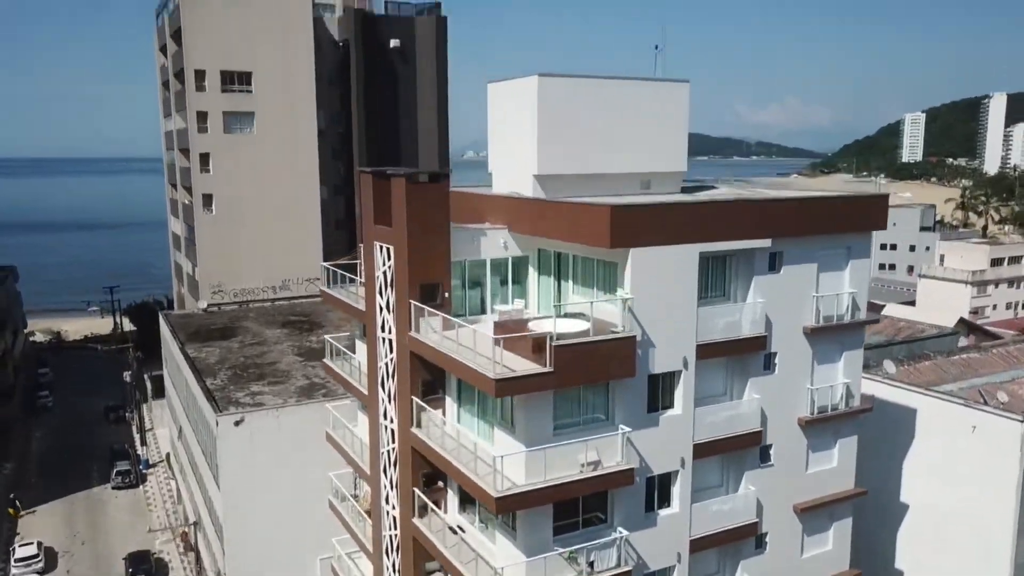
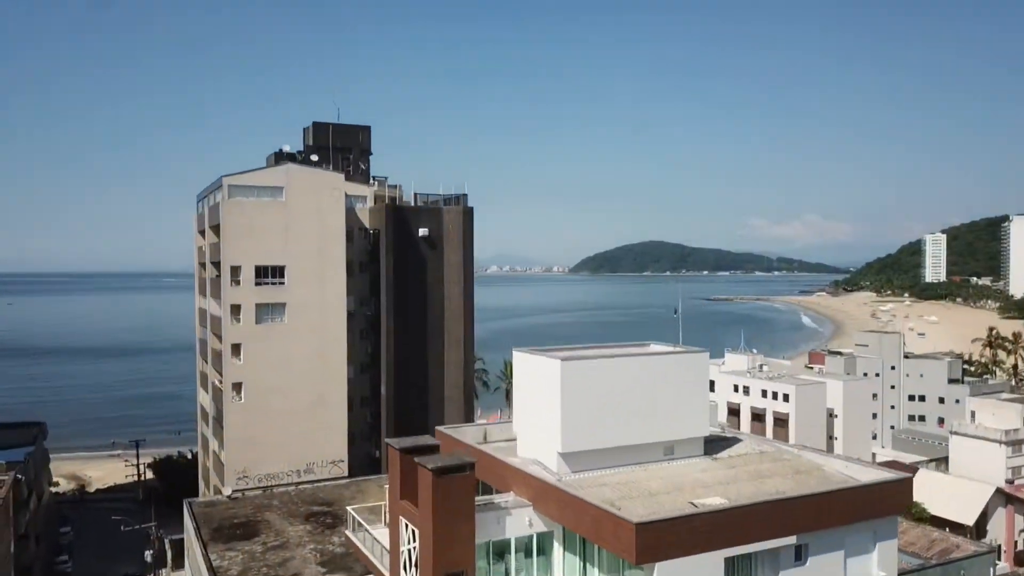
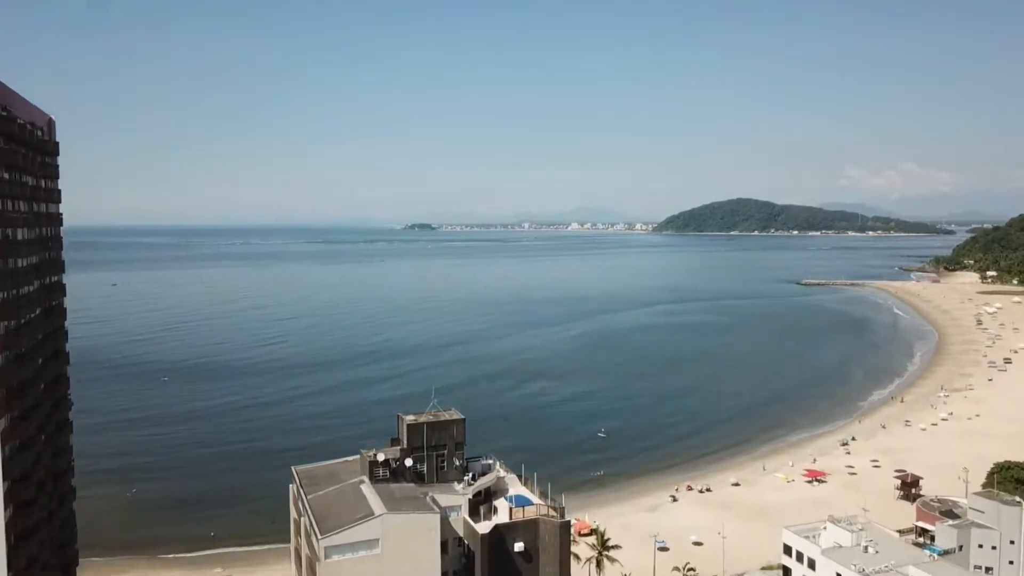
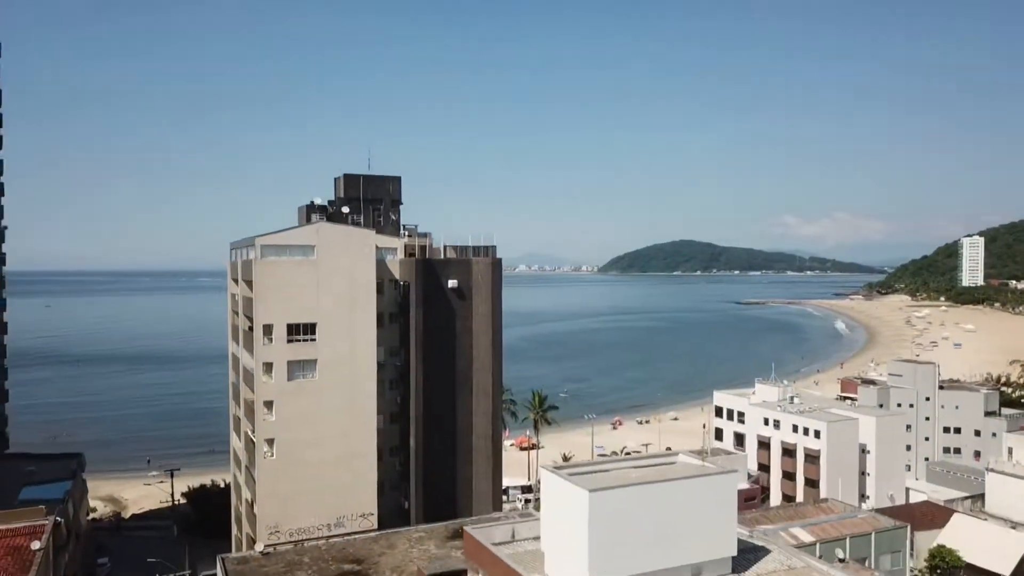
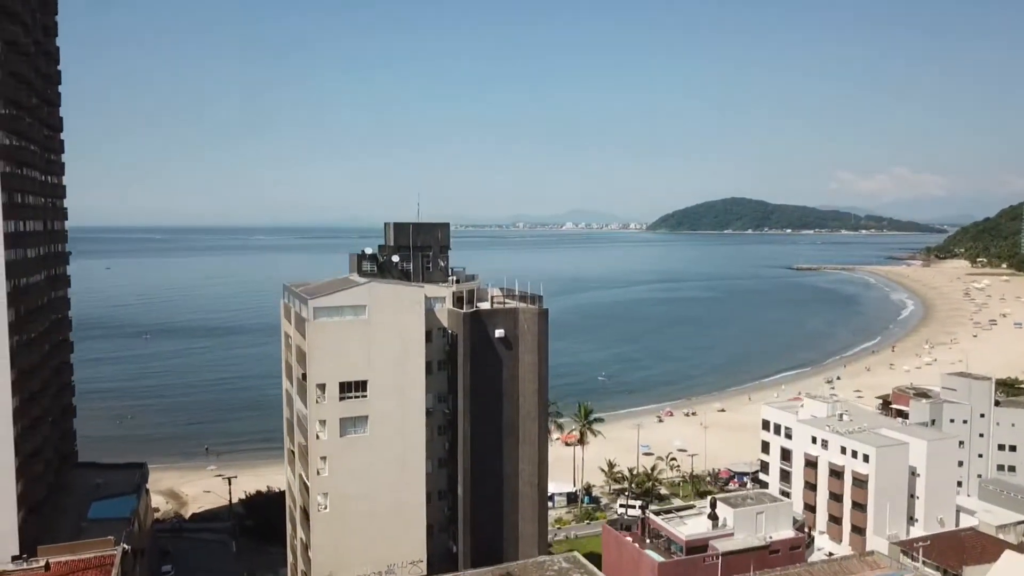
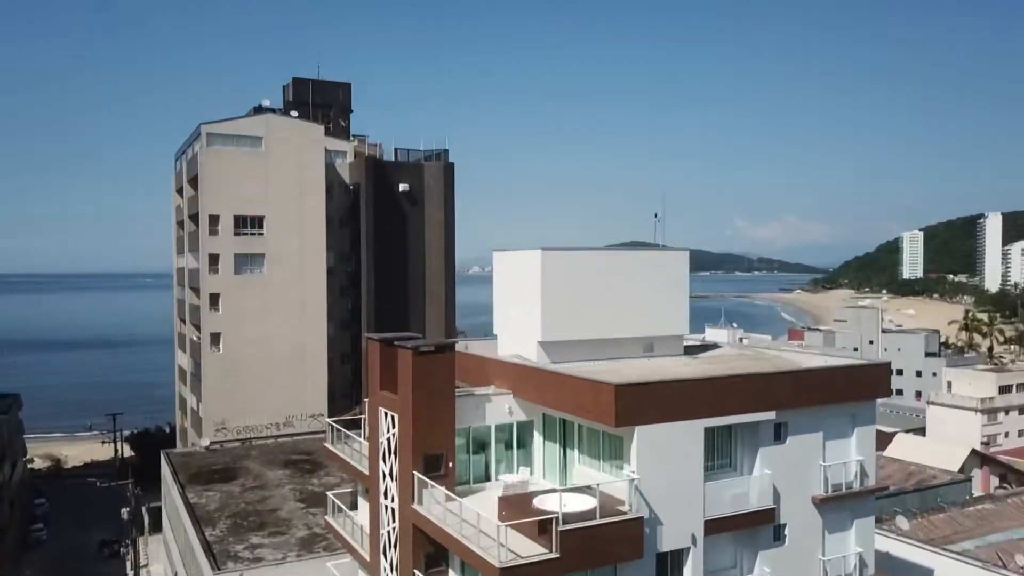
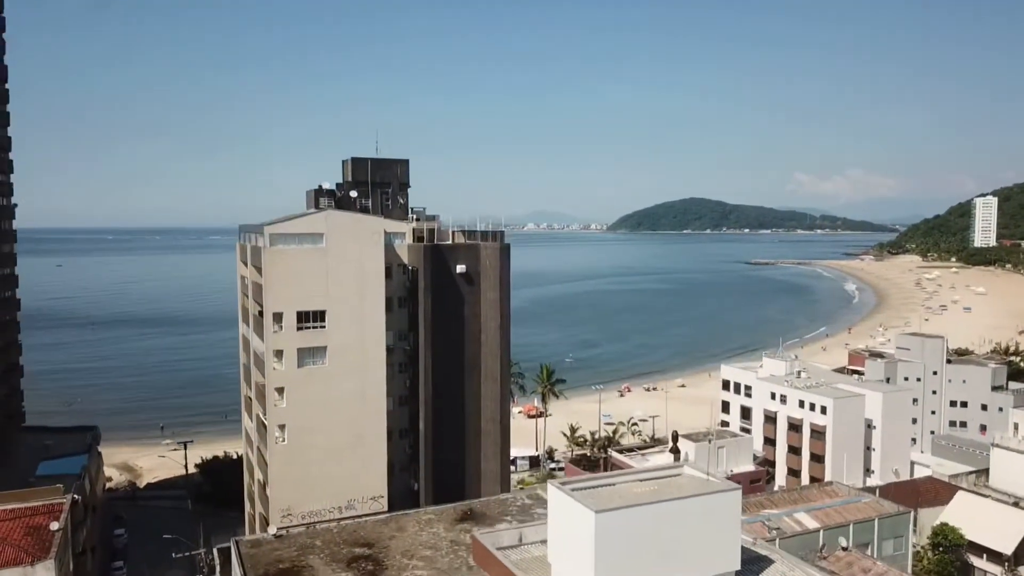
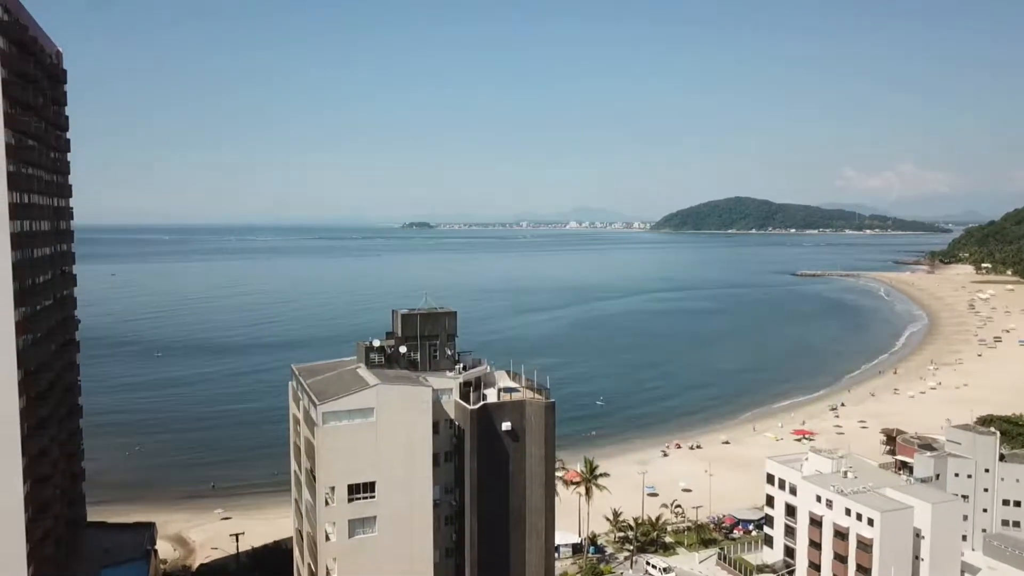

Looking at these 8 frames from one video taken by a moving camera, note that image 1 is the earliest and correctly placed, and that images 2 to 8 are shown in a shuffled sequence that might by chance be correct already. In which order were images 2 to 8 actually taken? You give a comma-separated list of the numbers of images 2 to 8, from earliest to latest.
6, 2, 4, 7, 5, 8, 3
